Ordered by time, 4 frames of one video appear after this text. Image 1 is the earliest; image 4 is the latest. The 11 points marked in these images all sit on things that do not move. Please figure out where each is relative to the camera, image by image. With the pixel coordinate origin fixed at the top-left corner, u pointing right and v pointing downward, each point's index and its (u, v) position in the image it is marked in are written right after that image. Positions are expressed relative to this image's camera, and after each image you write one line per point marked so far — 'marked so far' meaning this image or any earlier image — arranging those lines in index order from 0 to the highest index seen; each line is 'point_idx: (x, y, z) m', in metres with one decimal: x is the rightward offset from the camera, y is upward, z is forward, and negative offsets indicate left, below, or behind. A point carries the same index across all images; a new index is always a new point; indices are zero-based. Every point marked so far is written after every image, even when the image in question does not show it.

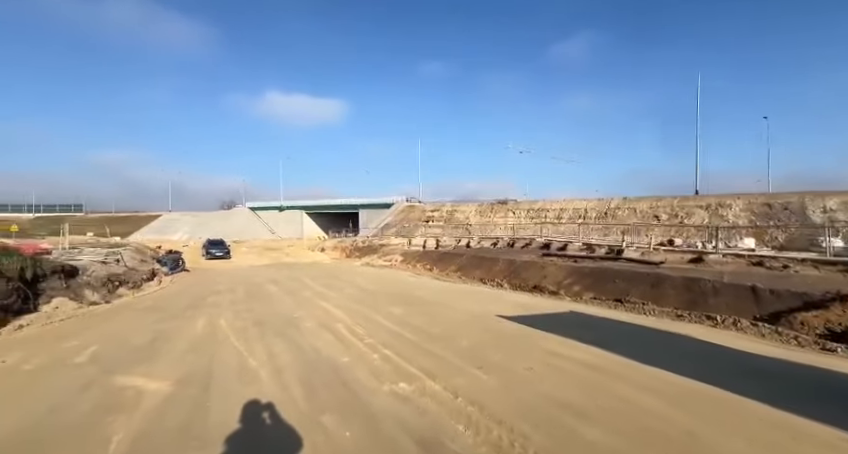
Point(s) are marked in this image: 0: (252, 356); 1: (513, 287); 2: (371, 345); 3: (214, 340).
0: (-3.6, -2.6, +9.0) m
1: (+3.7, -2.5, +18.0) m
2: (-1.0, -2.4, +8.7) m
3: (-5.0, -2.6, +10.5) m
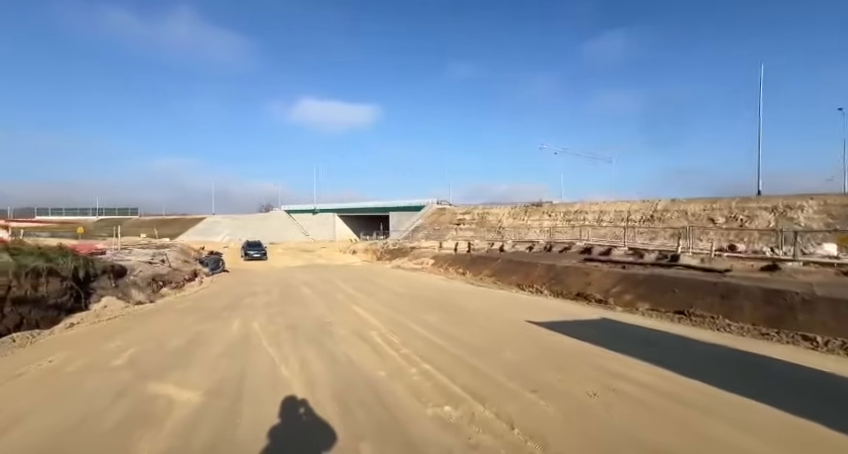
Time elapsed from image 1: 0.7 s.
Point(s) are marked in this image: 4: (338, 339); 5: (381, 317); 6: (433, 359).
0: (-2.8, -2.6, +8.4) m
1: (+5.1, -2.6, +17.0) m
2: (-0.2, -2.4, +8.1) m
3: (-4.1, -2.6, +10.0) m
4: (-2.0, -2.6, +9.9) m
5: (-1.2, -2.6, +12.3) m
6: (+0.2, -2.4, +7.7) m
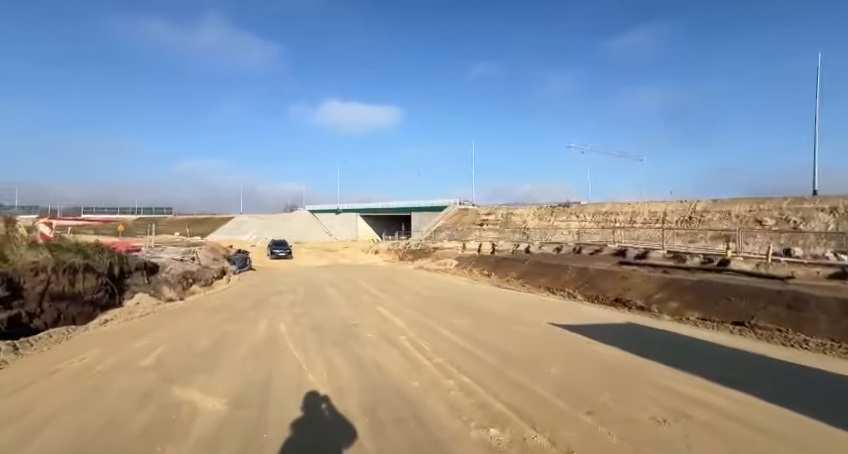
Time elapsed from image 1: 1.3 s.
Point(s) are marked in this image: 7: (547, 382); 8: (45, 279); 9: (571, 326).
0: (-2.1, -2.6, +8.0) m
1: (+6.2, -2.7, +16.1) m
2: (+0.4, -2.4, +7.5) m
3: (-3.4, -2.6, +9.6) m
4: (-1.3, -2.6, +9.3) m
5: (-0.4, -2.6, +11.8) m
6: (+0.8, -2.4, +7.1) m
7: (+1.8, -2.3, +6.4) m
8: (-10.2, -1.4, +11.5) m
9: (+3.8, -2.6, +11.4) m
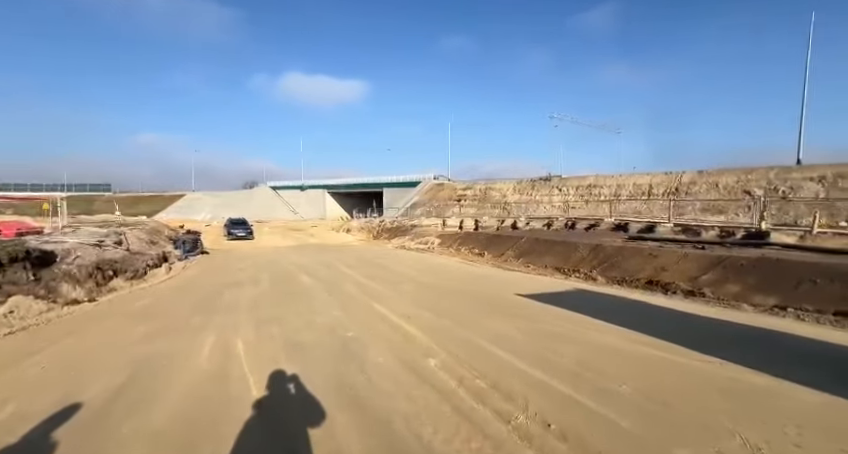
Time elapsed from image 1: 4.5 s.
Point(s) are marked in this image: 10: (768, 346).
0: (-1.5, -2.2, +4.8) m
1: (+6.2, -1.8, +13.5) m
2: (+1.1, -2.1, +4.4) m
3: (-2.9, -2.2, +6.4) m
4: (-0.7, -2.1, +6.2) m
5: (0.0, -2.0, +8.7) m
6: (+1.5, -2.0, +4.1) m
7: (+2.5, -1.9, +3.4) m
8: (-9.8, -1.0, +7.7) m
9: (+4.2, -2.0, +8.7) m
10: (+7.0, -2.4, +8.8) m
